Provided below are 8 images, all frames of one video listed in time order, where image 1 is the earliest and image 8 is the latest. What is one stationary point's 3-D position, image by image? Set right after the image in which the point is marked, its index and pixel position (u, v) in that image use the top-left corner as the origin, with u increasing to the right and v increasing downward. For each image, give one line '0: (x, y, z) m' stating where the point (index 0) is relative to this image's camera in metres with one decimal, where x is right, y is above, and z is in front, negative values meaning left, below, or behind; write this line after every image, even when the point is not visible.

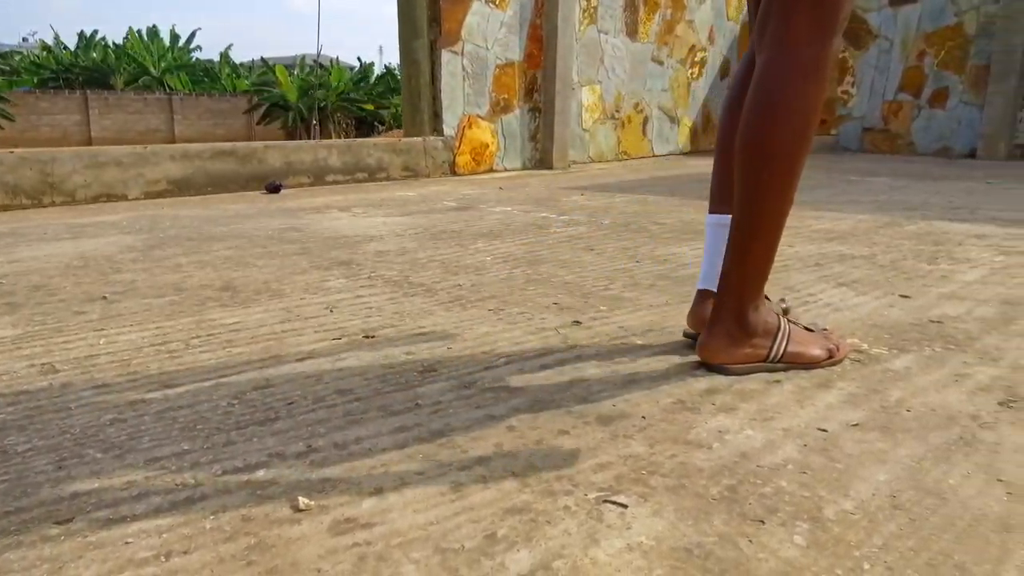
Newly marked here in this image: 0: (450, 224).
0: (-0.3, +0.3, +3.1) m
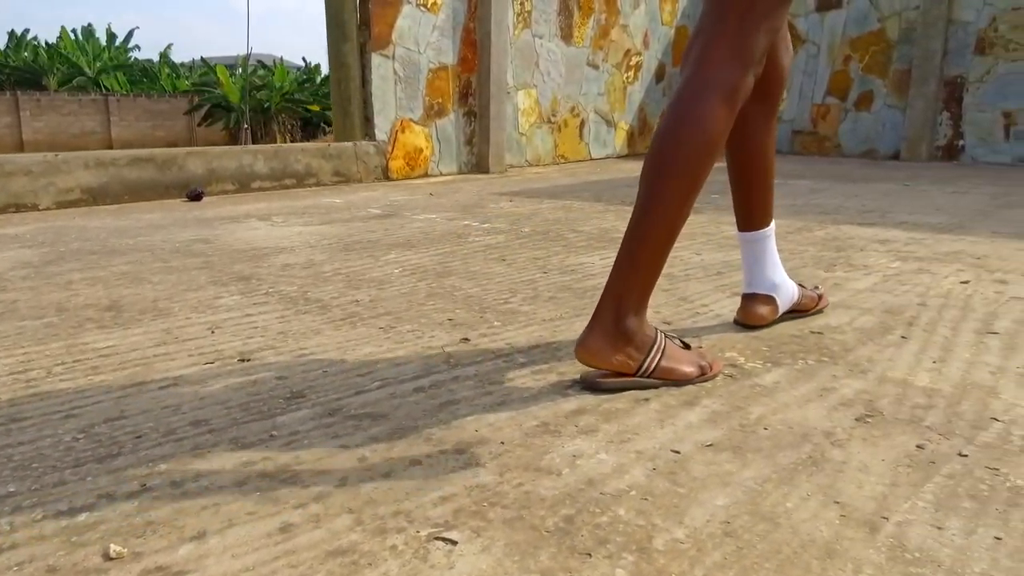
0: (-0.6, +0.2, +3.1) m
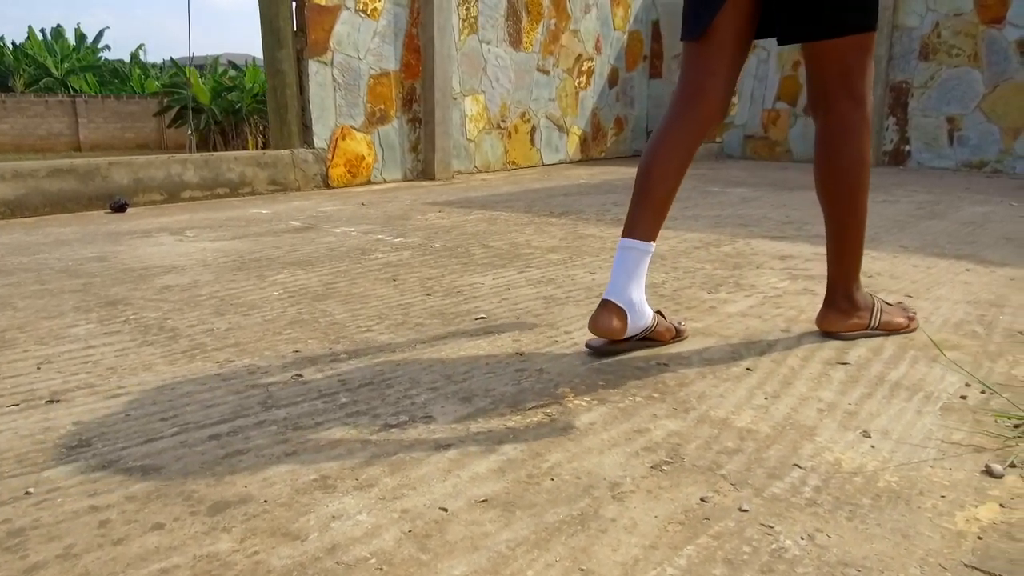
0: (-1.0, +0.2, +3.0) m
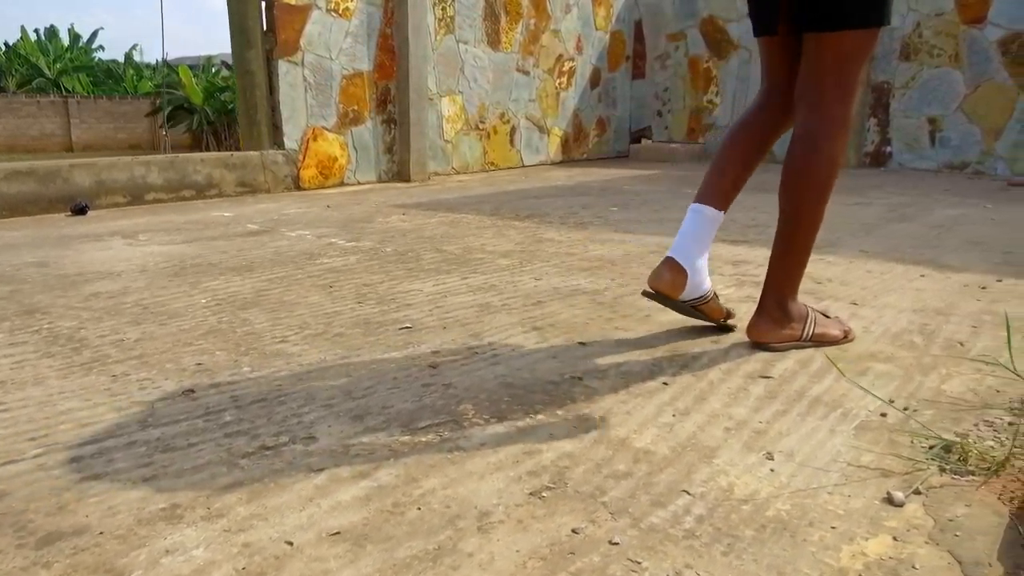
0: (-1.2, +0.1, +2.9) m
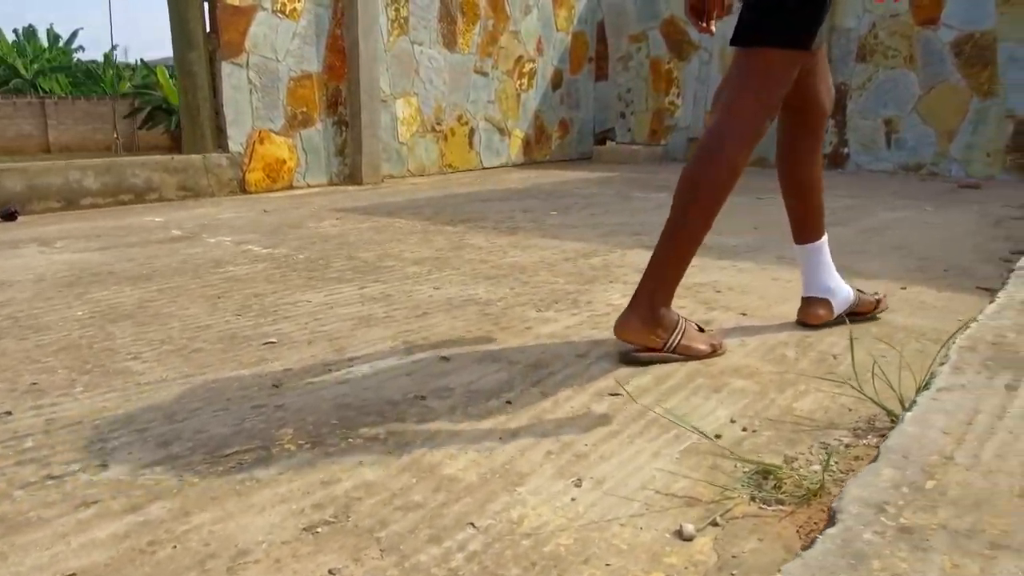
0: (-1.5, +0.1, +2.9) m
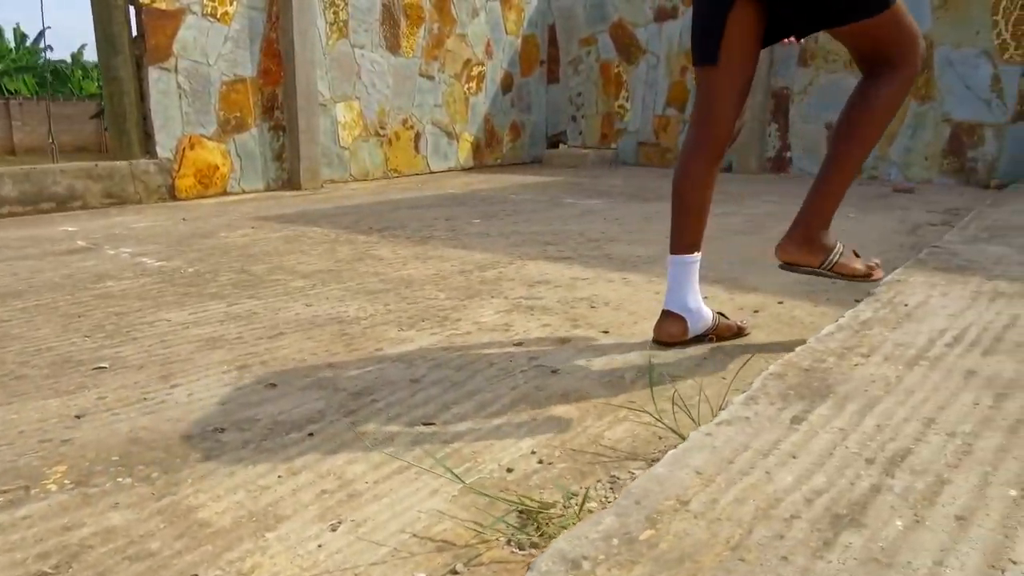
0: (-1.9, 0.0, +2.8) m
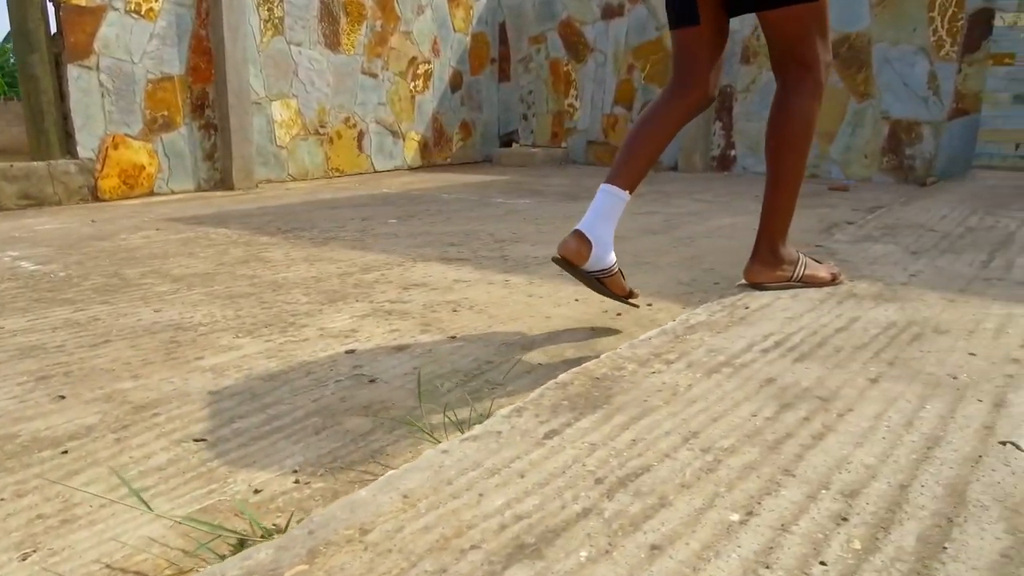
0: (-2.3, 0.0, +2.7) m
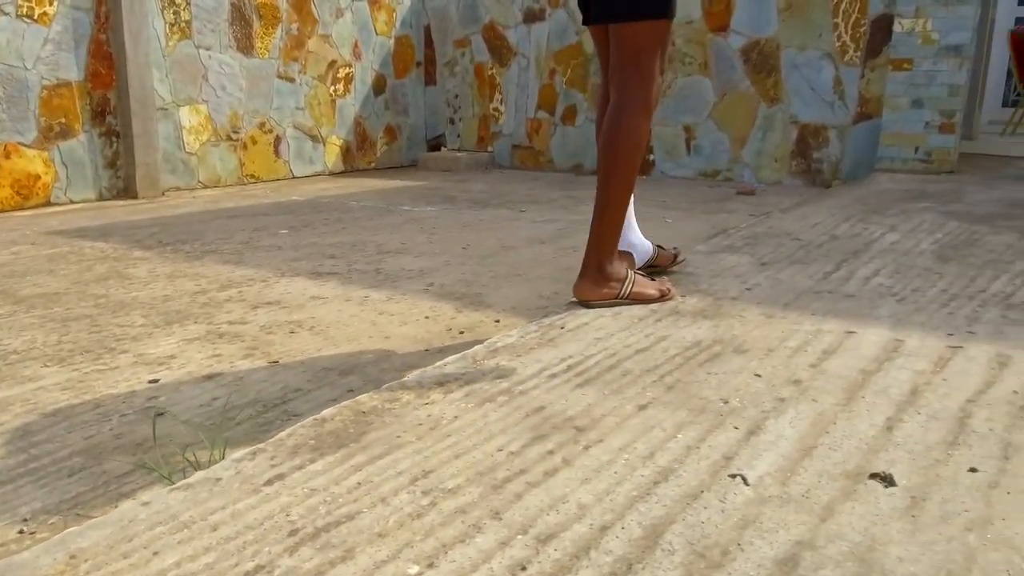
0: (-2.8, -0.1, +2.5) m
